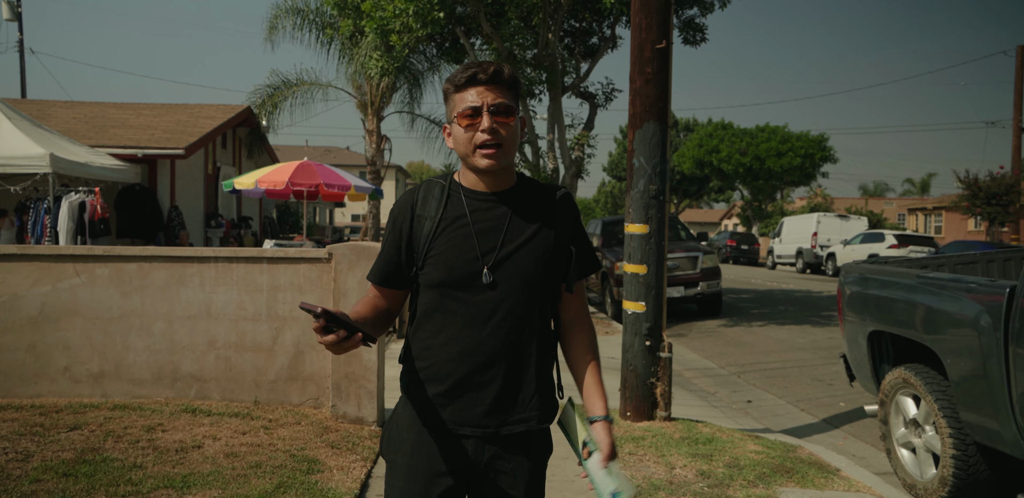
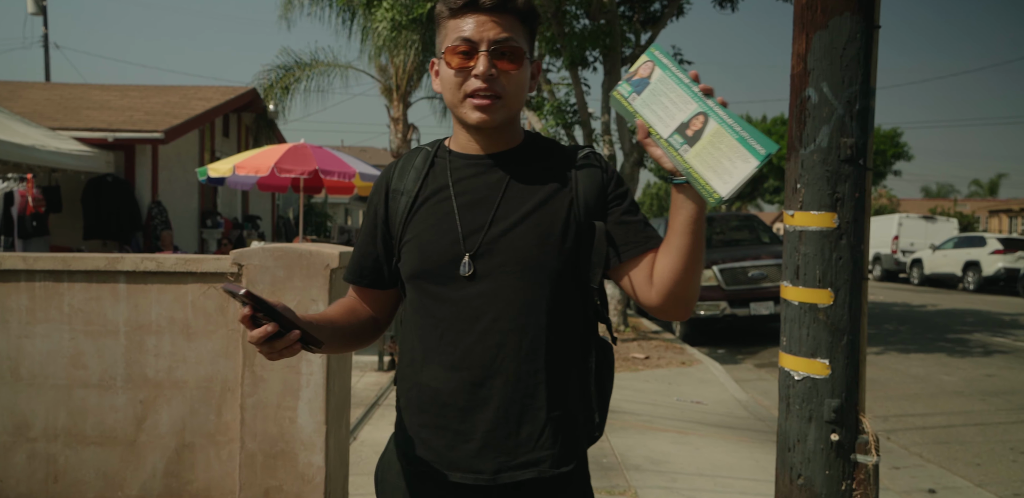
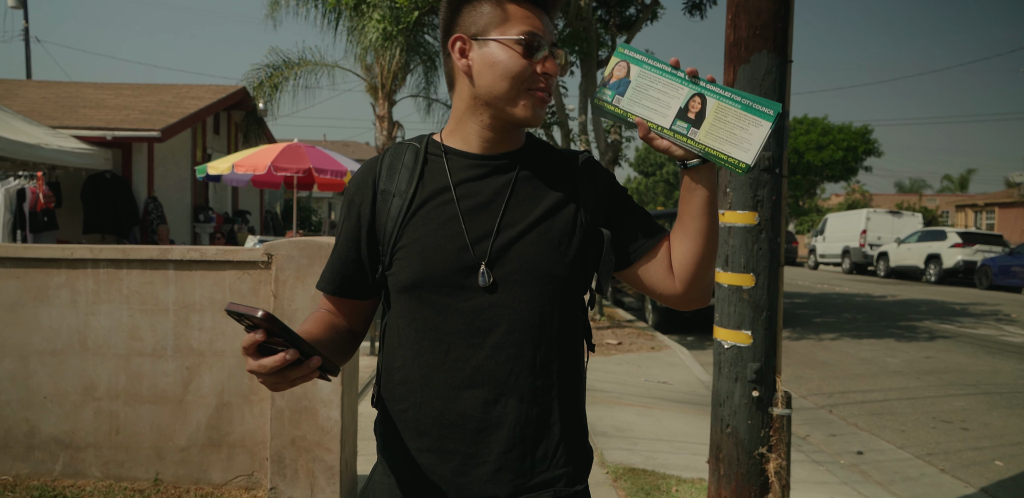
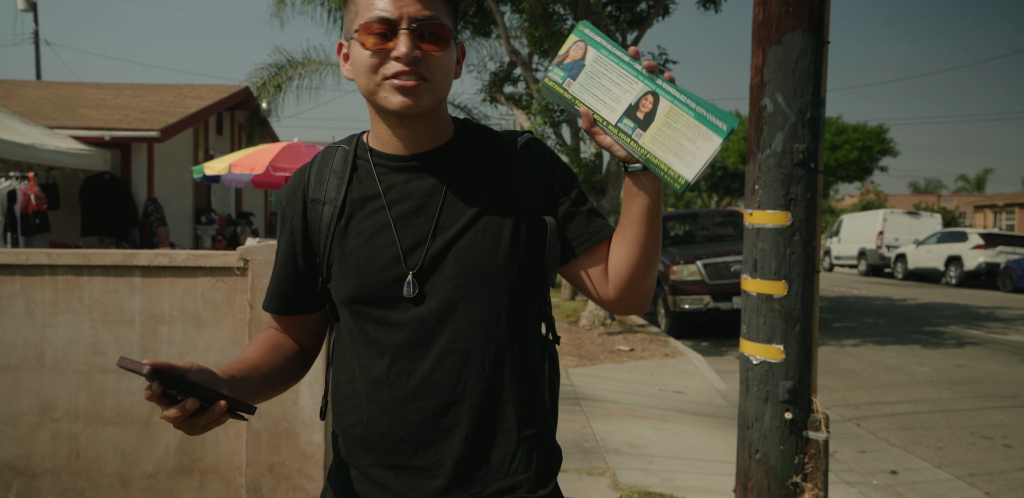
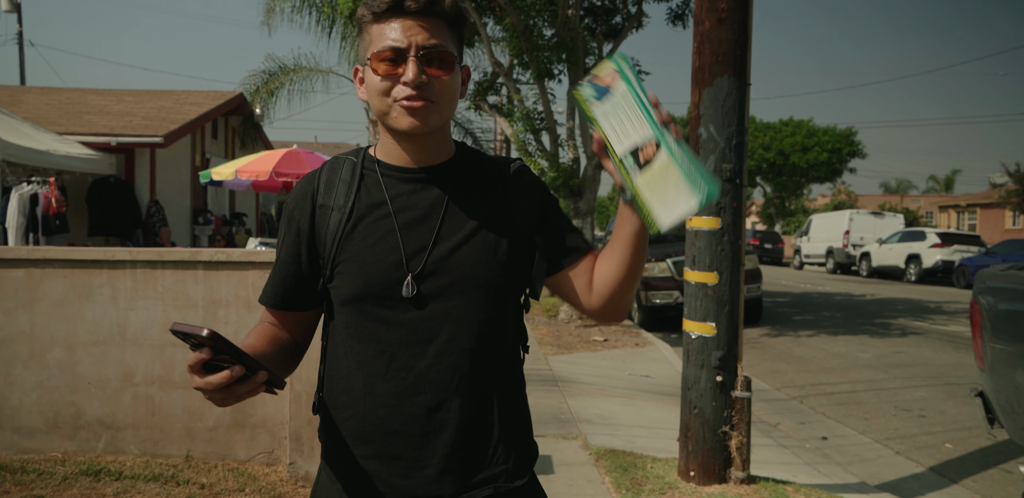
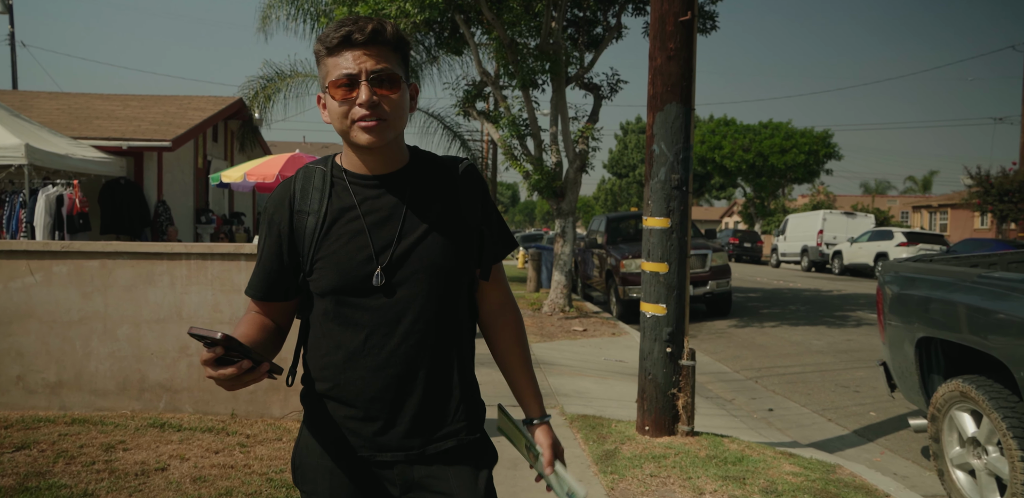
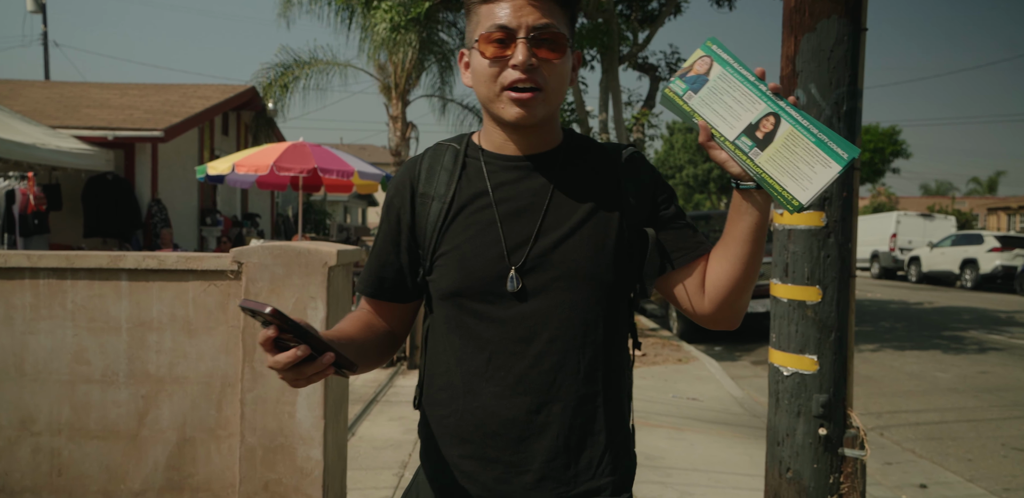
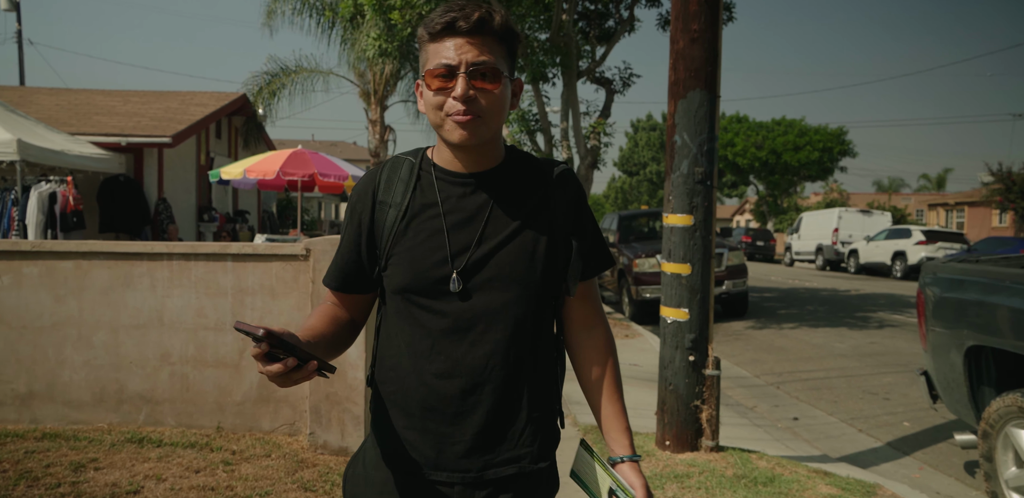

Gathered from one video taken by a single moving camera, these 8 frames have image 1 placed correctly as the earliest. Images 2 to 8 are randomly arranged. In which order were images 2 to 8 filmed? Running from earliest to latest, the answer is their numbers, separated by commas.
6, 8, 5, 3, 4, 7, 2
